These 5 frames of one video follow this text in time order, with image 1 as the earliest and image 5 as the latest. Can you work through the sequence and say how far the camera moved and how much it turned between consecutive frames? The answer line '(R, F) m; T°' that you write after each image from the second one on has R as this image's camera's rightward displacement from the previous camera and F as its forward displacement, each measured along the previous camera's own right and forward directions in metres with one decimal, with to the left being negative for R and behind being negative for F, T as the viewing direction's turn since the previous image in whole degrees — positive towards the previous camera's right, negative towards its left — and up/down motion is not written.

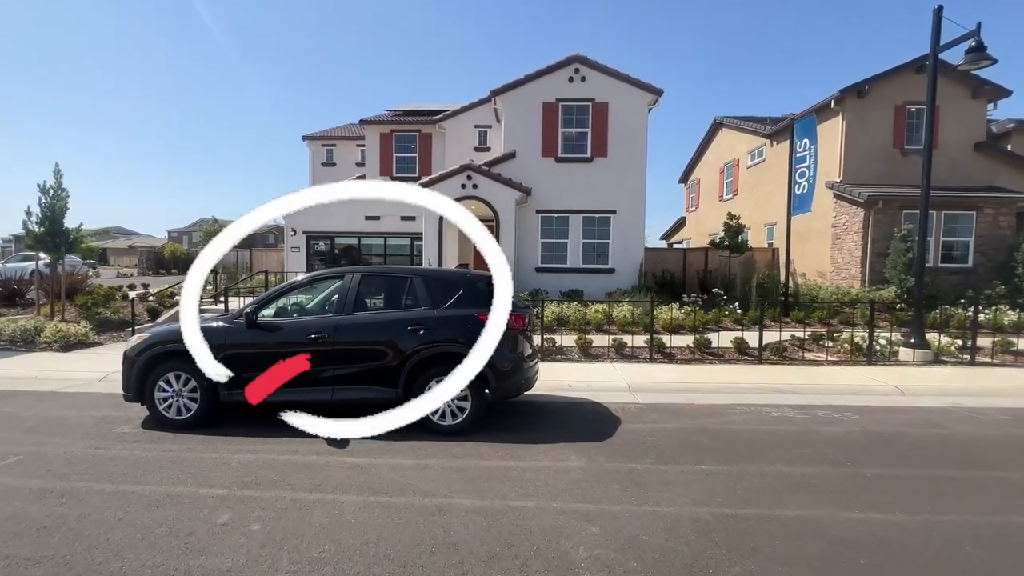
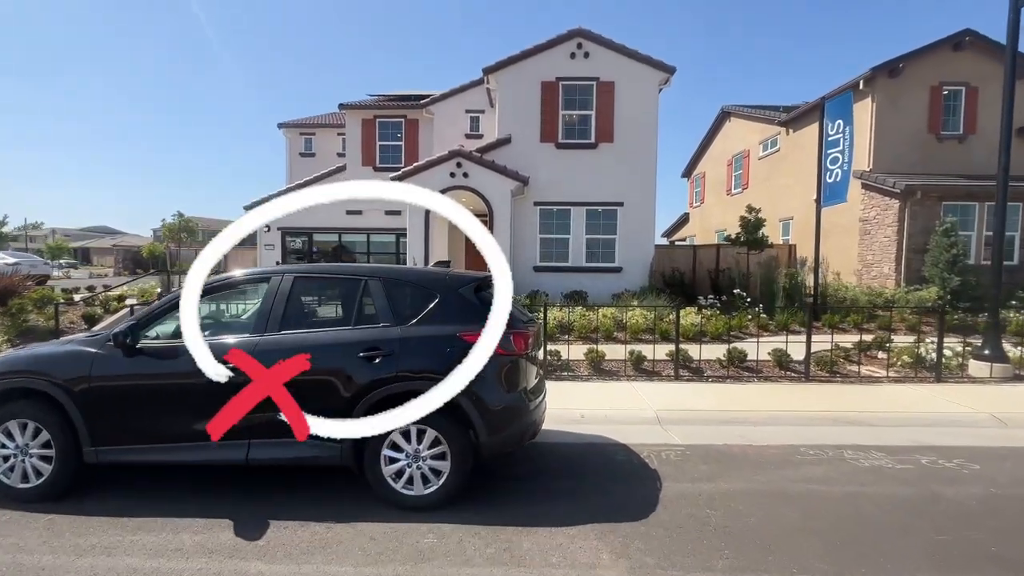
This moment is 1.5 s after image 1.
(0.0, +1.7) m; +1°
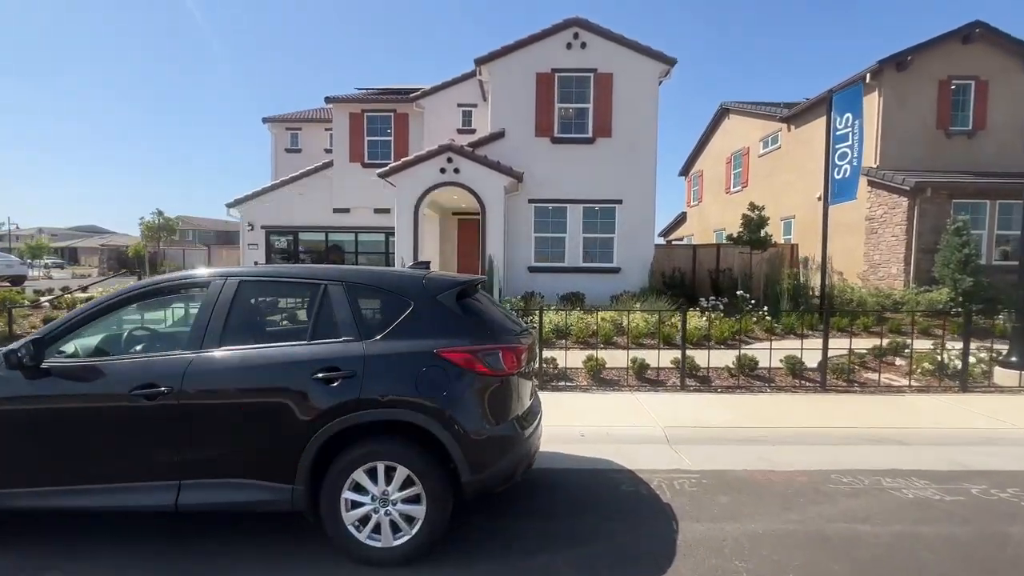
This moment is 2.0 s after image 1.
(0.0, +0.7) m; +1°
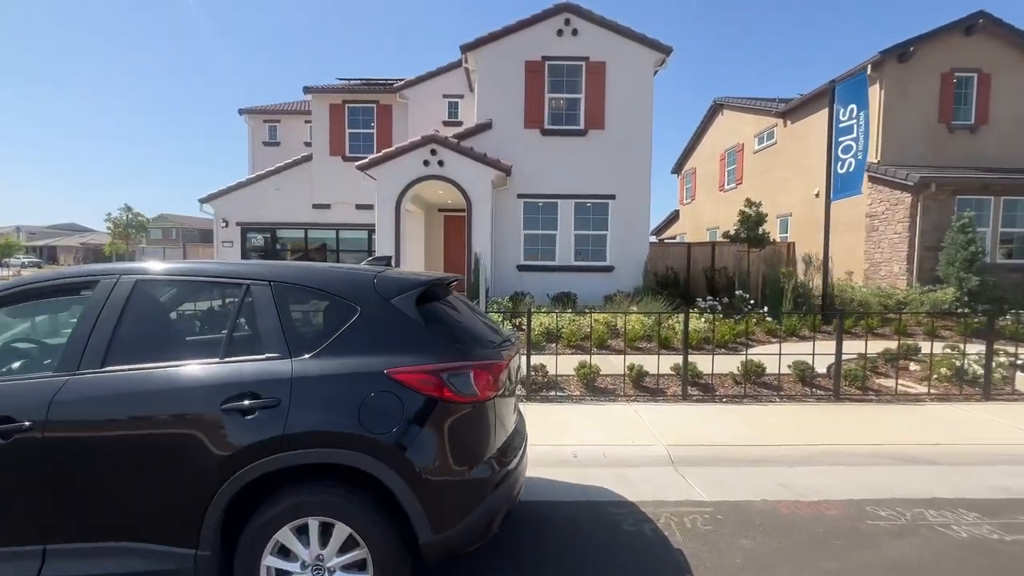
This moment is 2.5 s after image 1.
(+0.1, +0.7) m; +1°
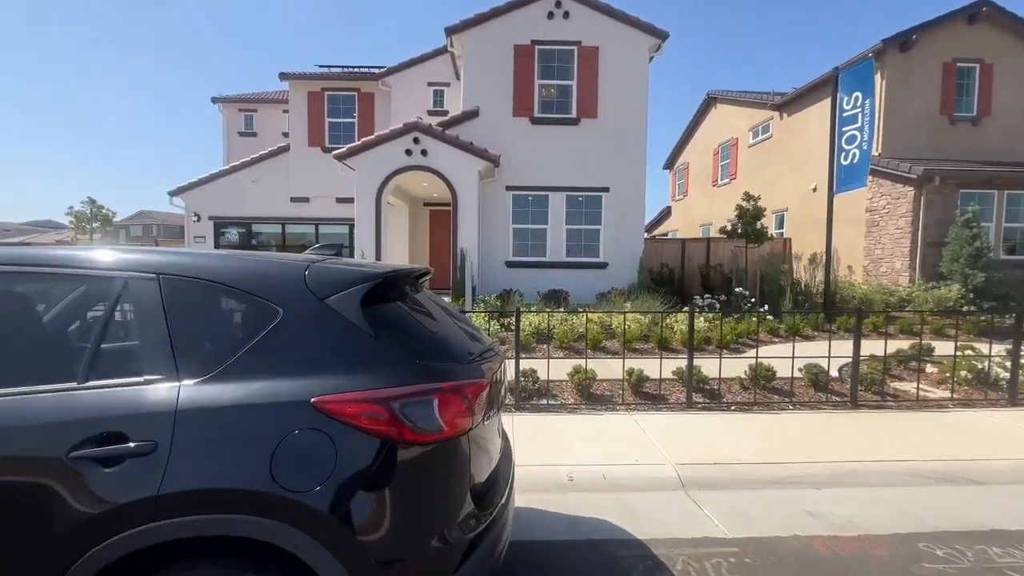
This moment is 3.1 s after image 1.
(0.0, +0.7) m; +1°
